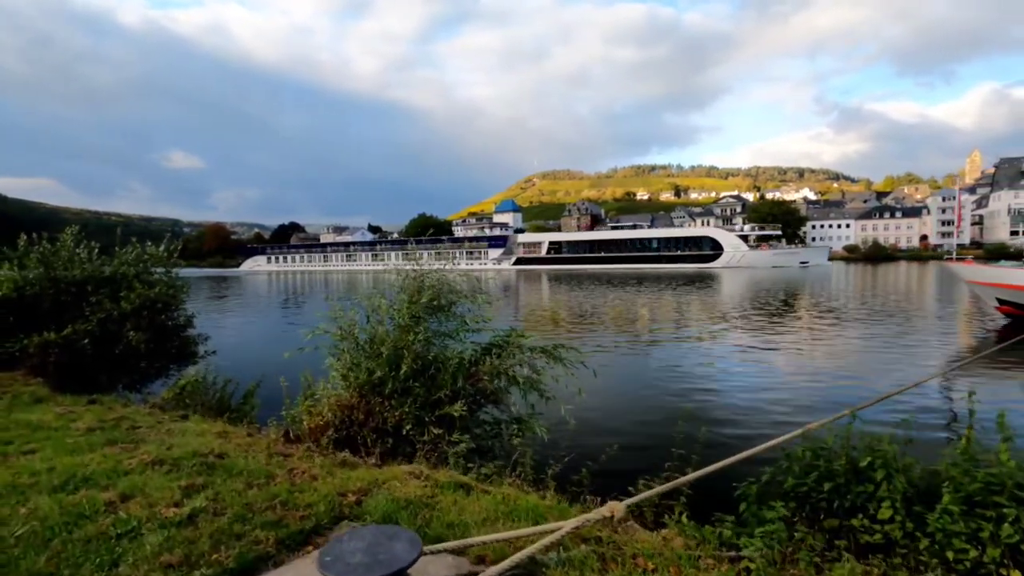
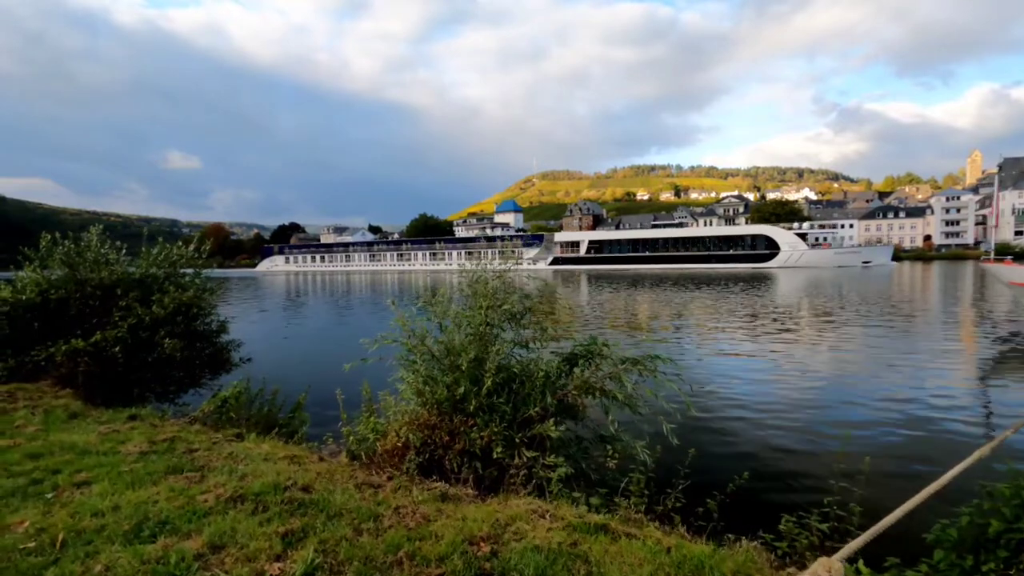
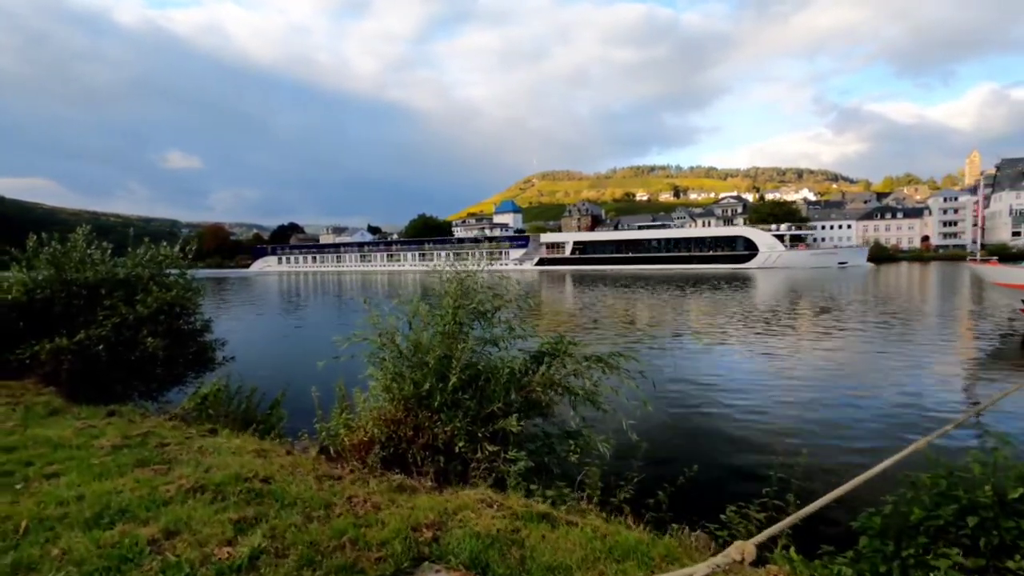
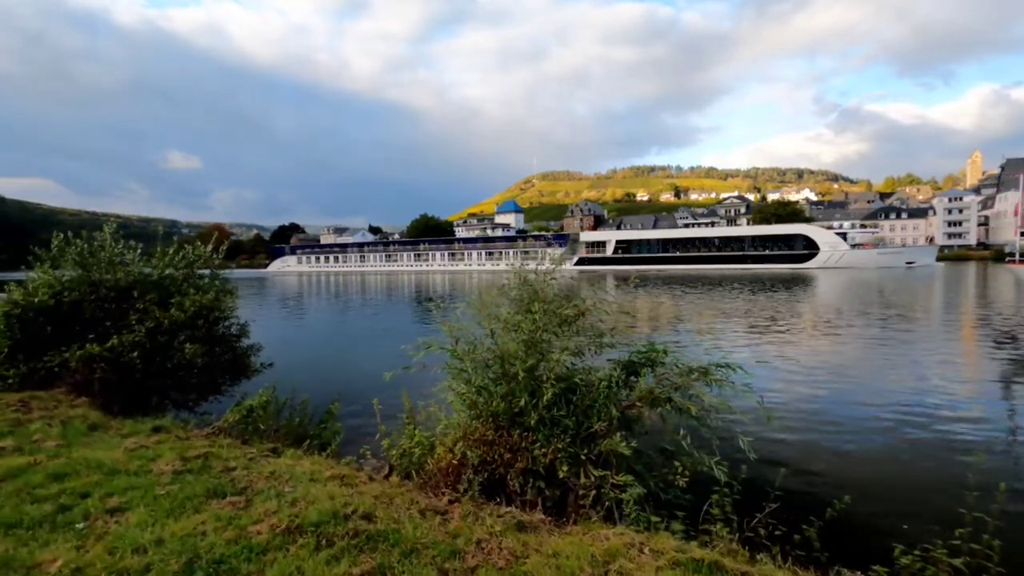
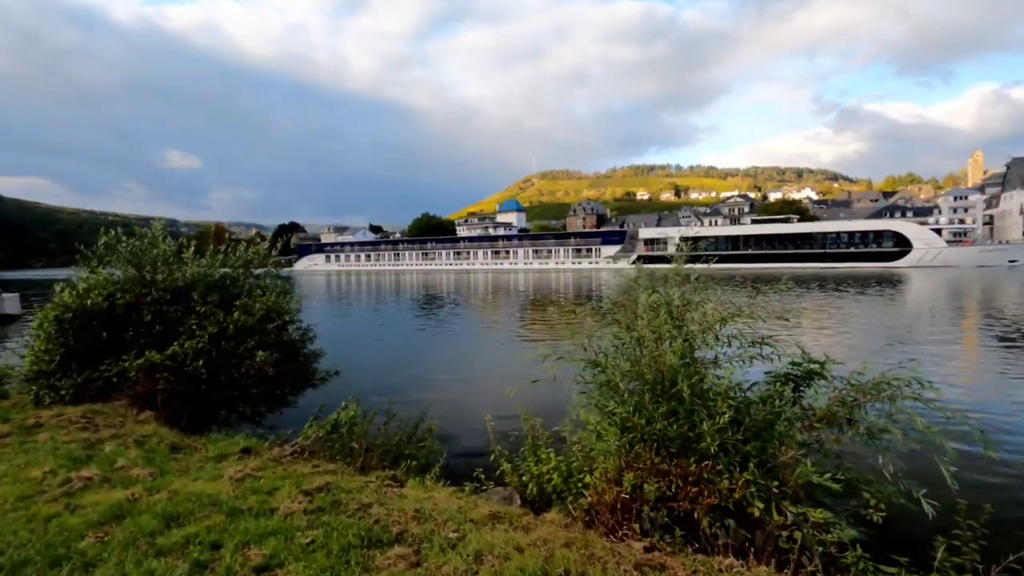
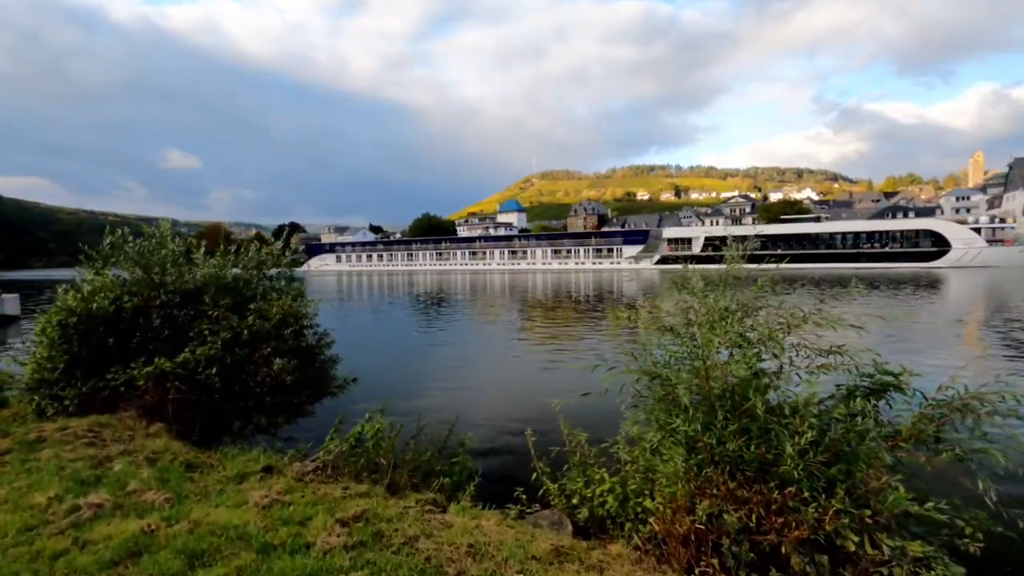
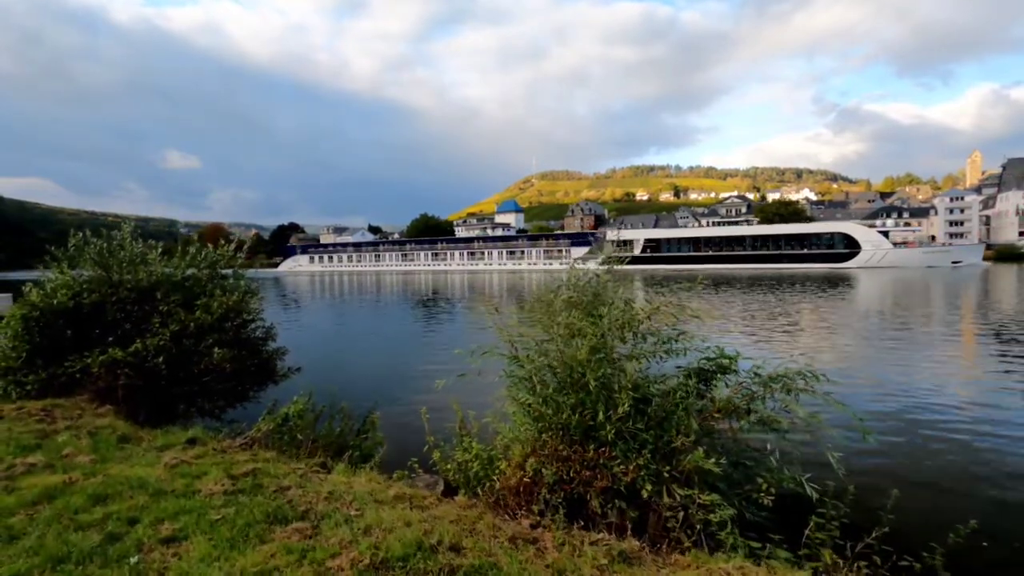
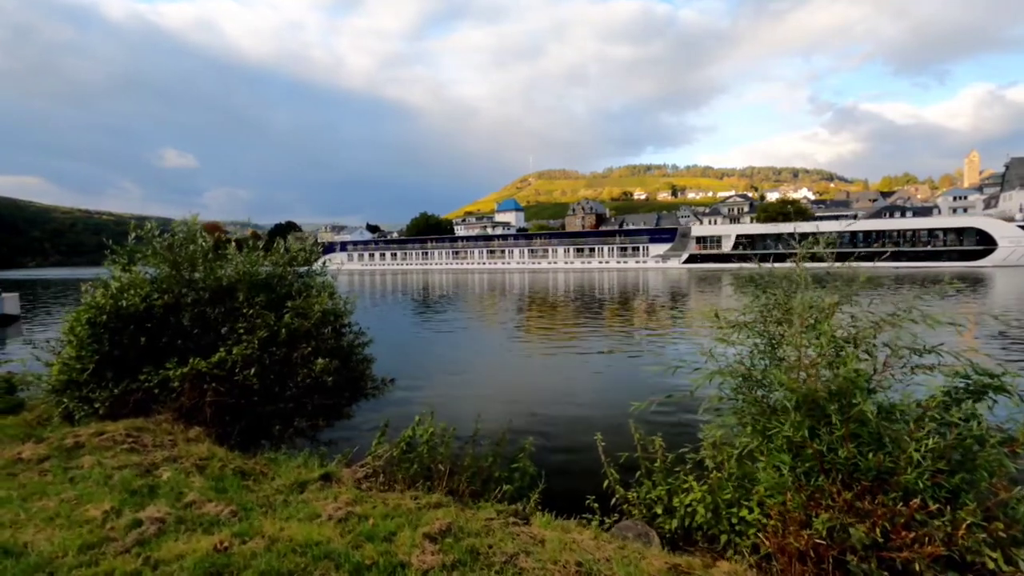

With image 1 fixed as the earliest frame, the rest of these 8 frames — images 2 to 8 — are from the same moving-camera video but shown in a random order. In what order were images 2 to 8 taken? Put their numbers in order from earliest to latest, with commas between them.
3, 2, 4, 7, 5, 6, 8
